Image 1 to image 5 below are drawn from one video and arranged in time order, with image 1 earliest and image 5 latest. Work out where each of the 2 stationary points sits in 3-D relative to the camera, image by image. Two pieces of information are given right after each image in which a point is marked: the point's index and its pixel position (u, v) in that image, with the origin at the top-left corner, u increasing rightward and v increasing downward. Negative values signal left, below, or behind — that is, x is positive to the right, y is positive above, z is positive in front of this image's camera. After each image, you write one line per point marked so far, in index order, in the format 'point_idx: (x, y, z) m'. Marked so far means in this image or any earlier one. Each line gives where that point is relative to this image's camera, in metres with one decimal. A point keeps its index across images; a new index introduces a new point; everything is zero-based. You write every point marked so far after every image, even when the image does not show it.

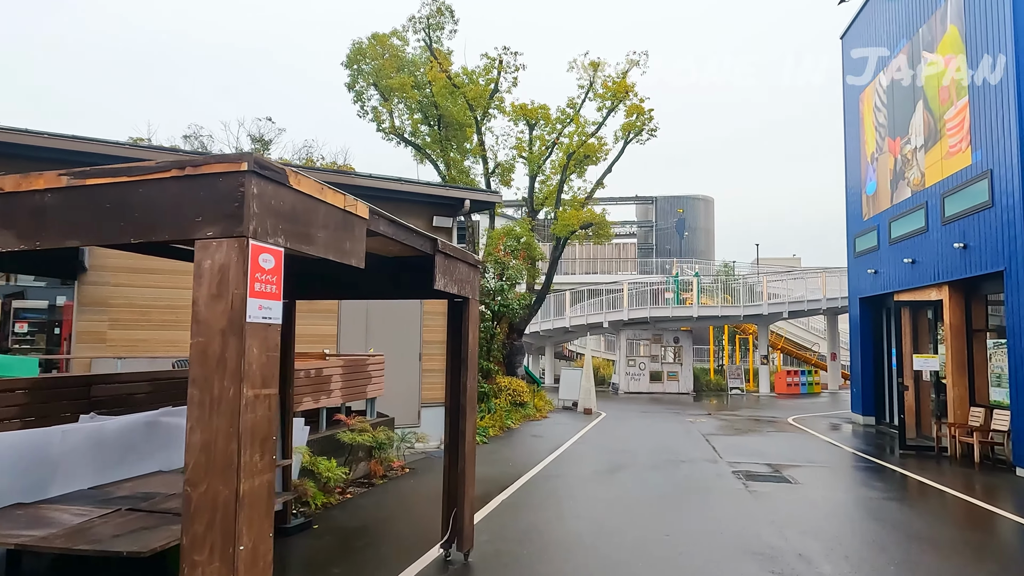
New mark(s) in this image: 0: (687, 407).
0: (+5.2, -3.6, +19.8) m
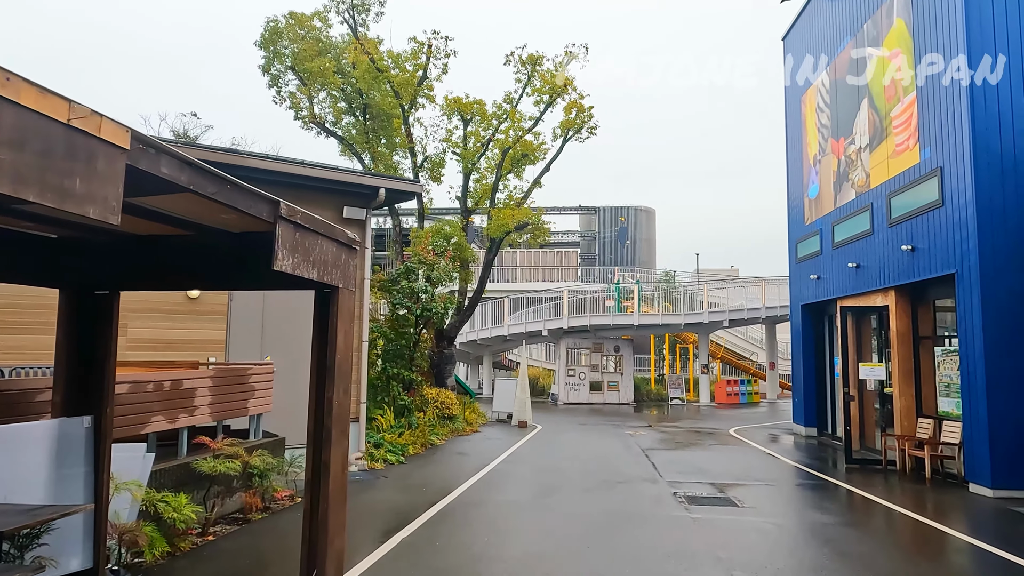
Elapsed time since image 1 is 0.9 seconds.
0: (+3.3, -3.8, +19.0) m
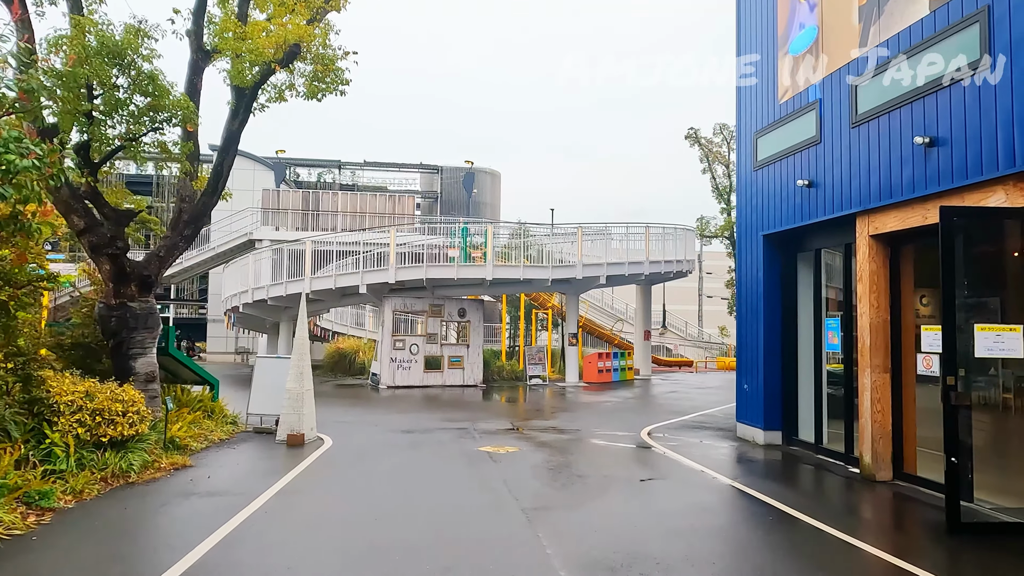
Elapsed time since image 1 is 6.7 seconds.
0: (-0.7, -2.4, +12.7) m
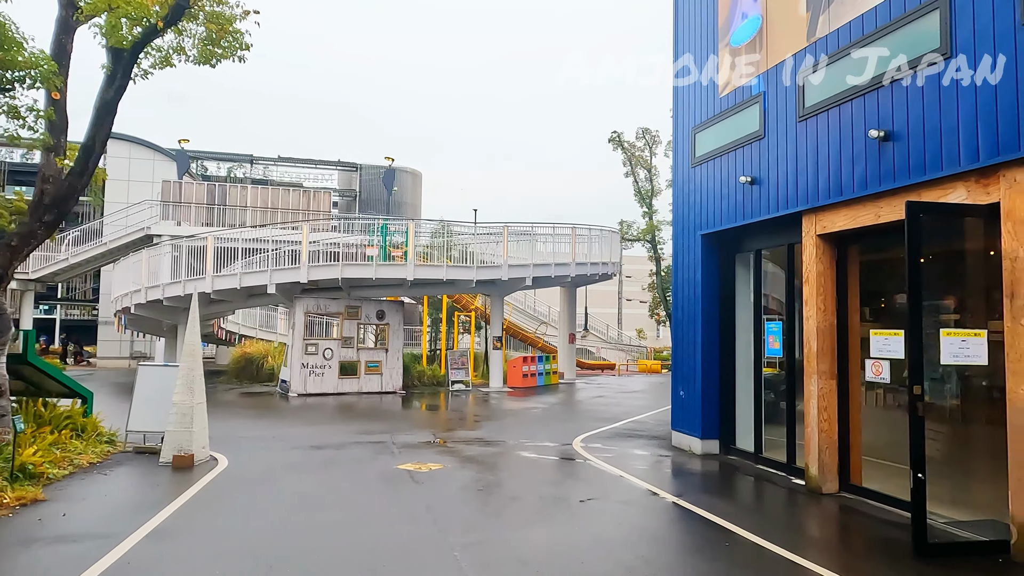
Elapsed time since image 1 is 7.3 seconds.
0: (-2.1, -2.4, +11.8) m
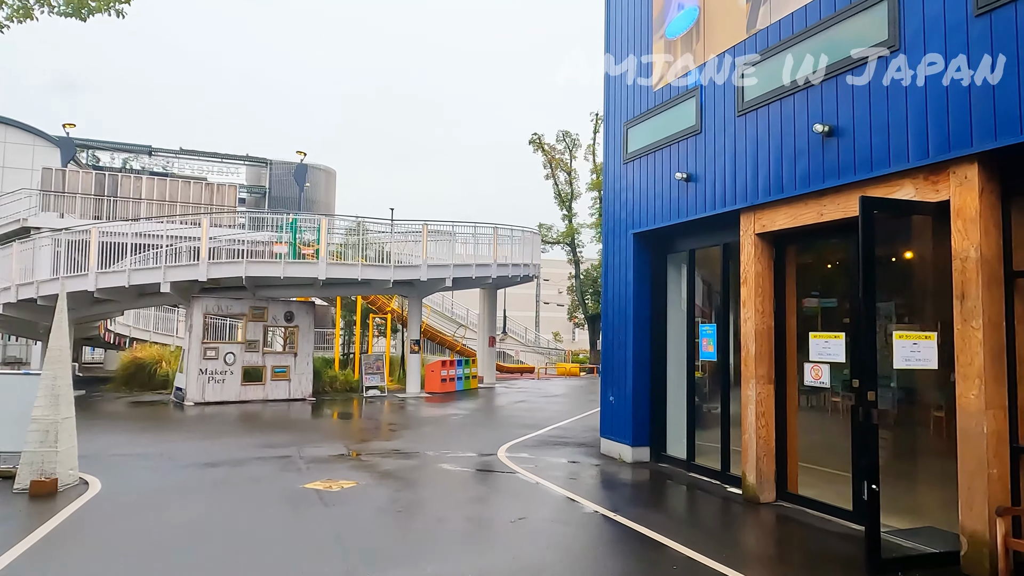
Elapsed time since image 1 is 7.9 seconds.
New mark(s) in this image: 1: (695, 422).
0: (-3.4, -2.4, +10.8) m
1: (+2.1, -1.6, +7.8) m
